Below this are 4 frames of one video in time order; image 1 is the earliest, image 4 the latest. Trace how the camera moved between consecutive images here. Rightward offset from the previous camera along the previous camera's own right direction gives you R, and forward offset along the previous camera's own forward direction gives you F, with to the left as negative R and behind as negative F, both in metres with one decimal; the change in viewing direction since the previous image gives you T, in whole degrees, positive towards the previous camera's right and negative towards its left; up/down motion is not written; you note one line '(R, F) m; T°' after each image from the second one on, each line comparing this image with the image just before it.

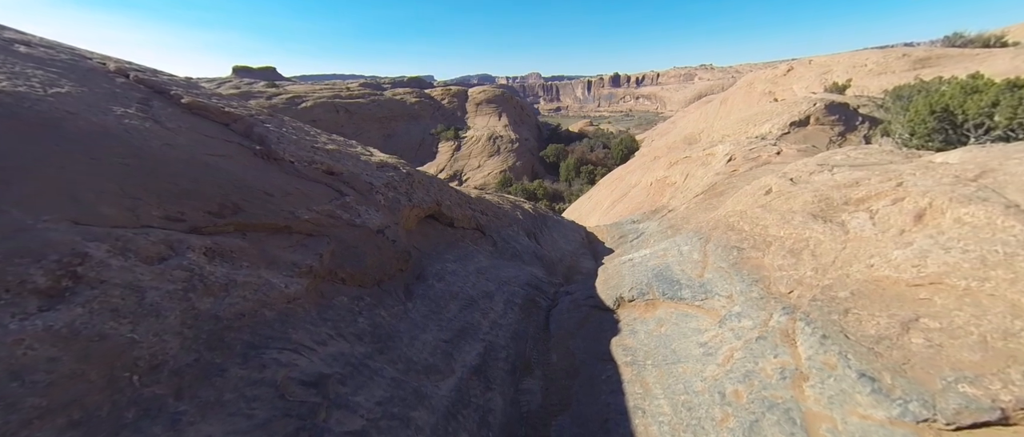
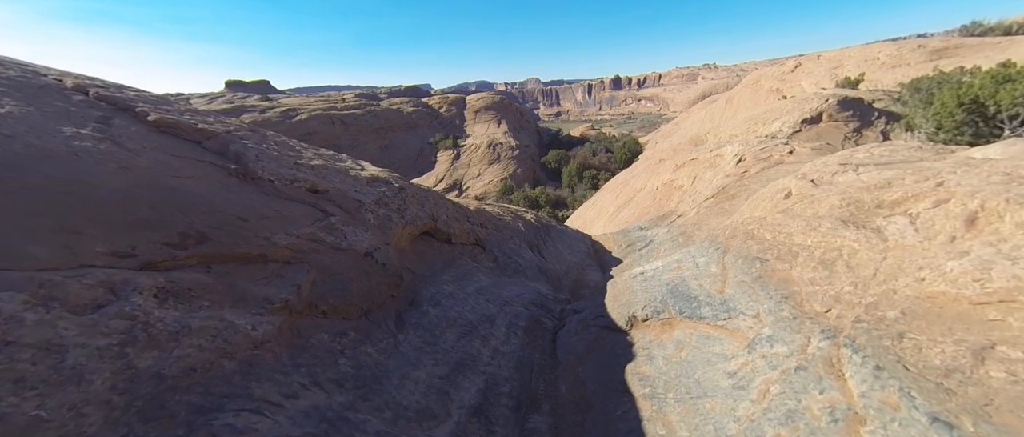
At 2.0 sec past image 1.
(+0.1, +0.4) m; -1°
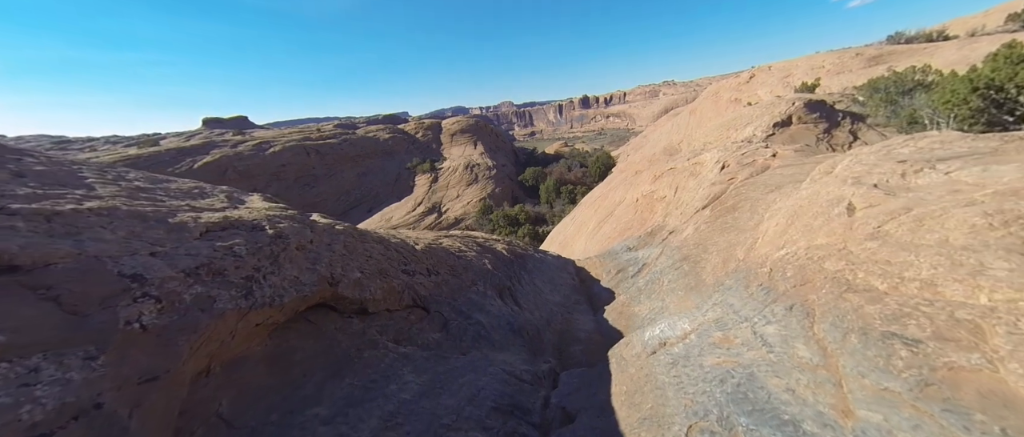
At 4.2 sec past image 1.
(+0.5, +2.6) m; +3°
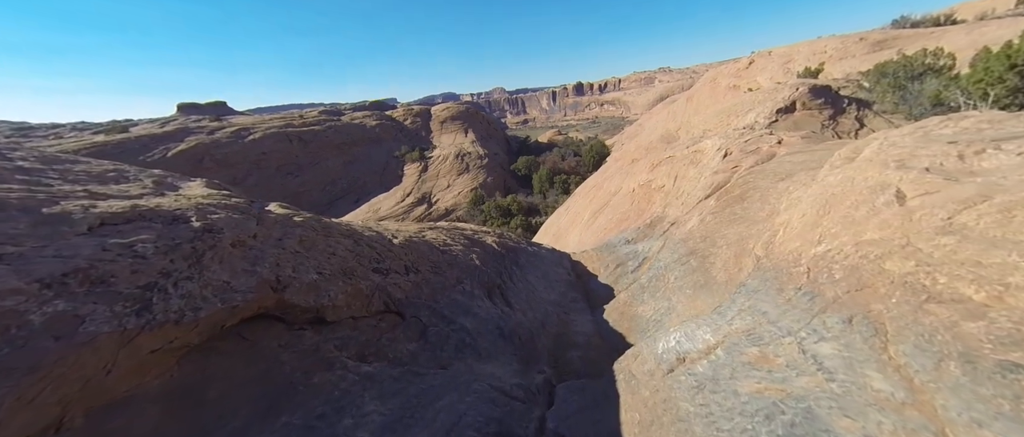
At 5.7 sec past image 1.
(+0.1, +0.8) m; 0°
